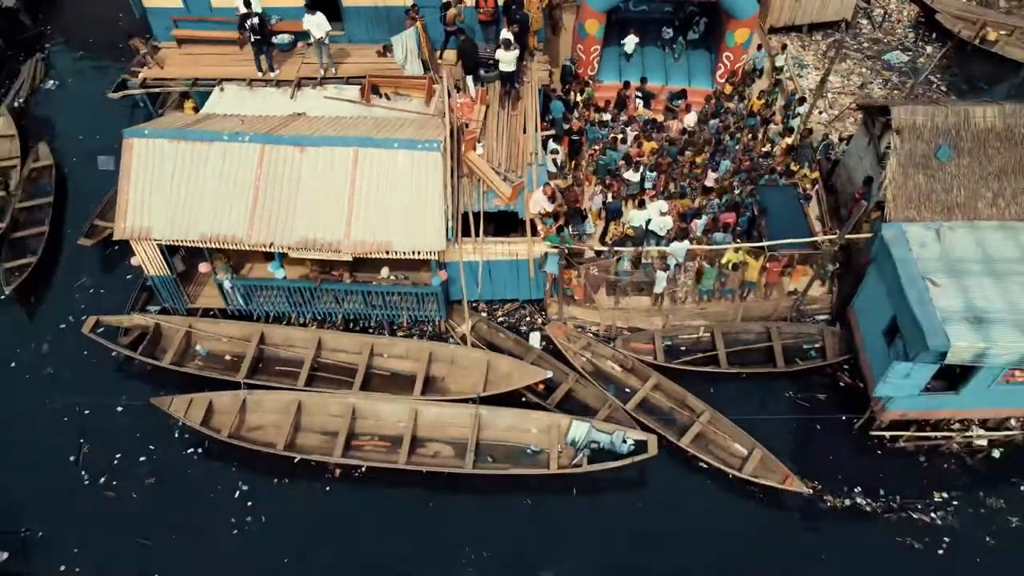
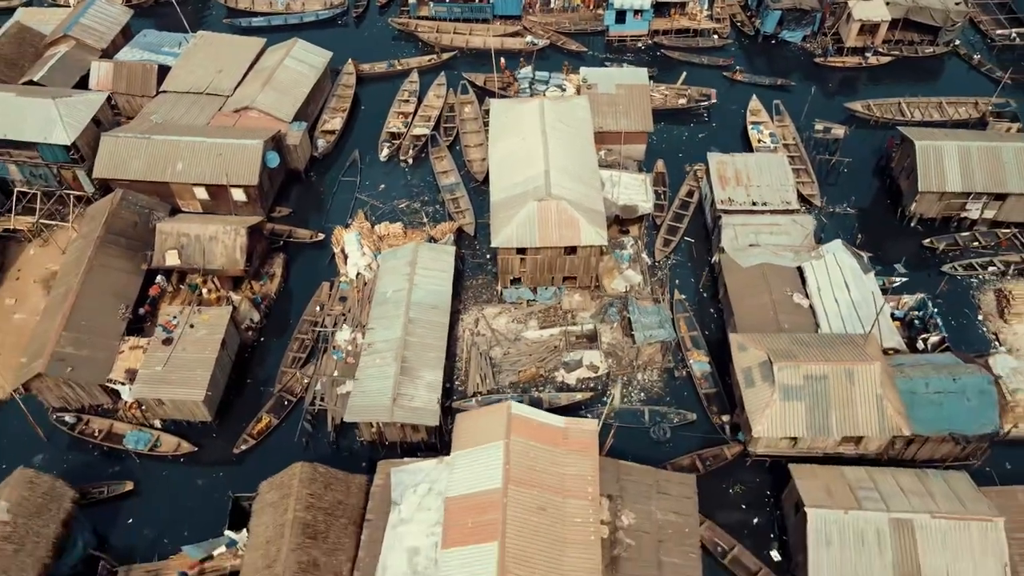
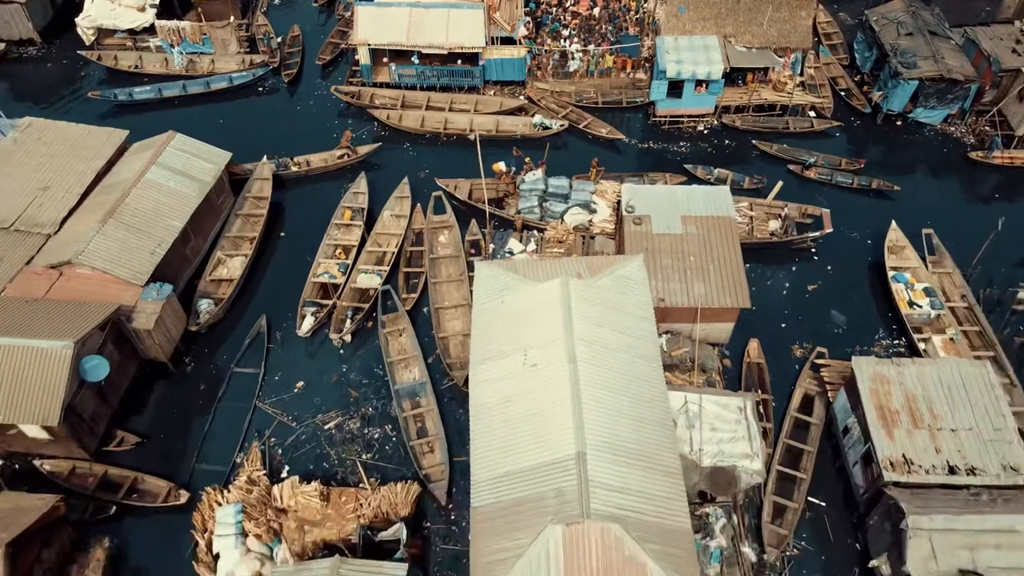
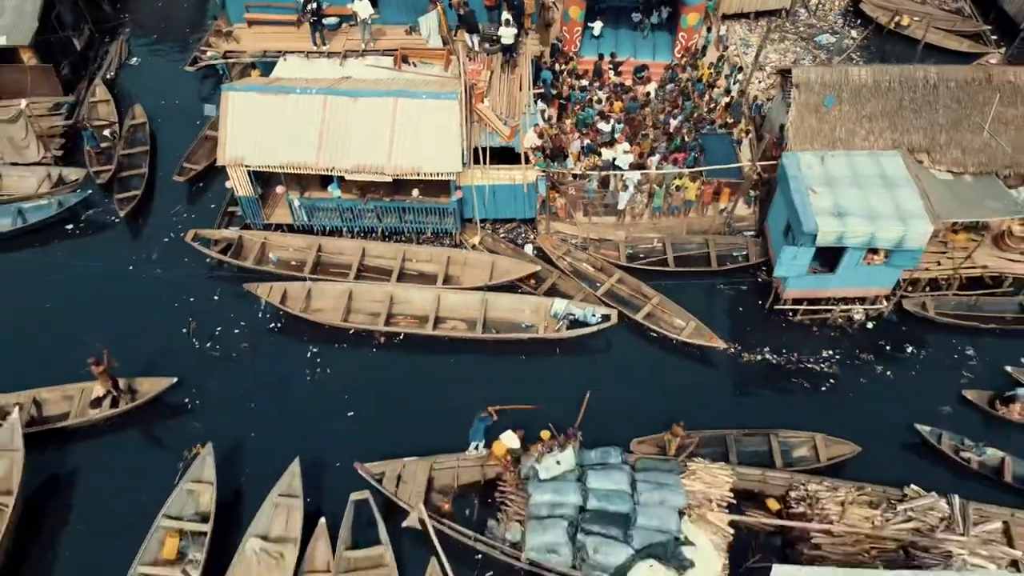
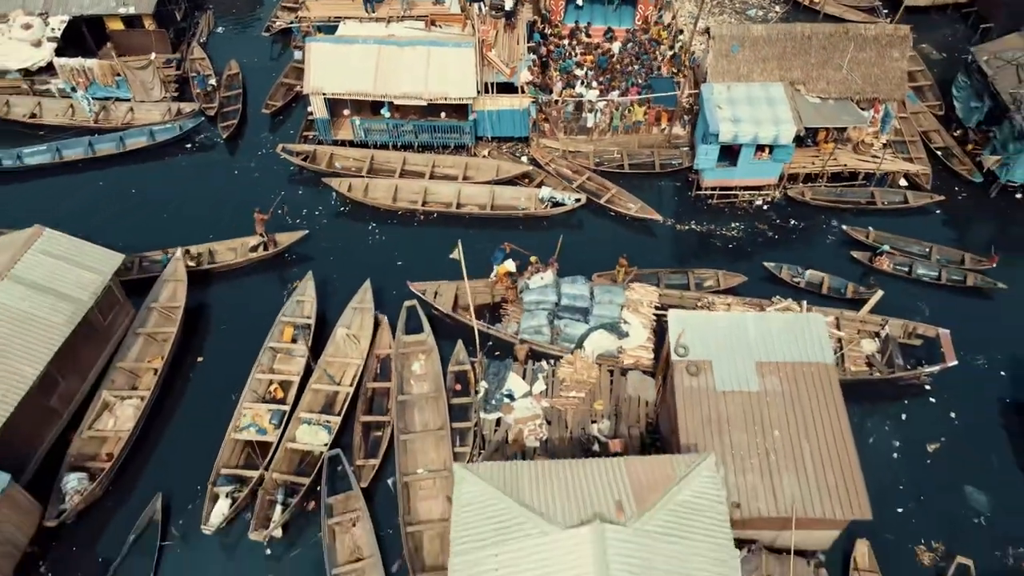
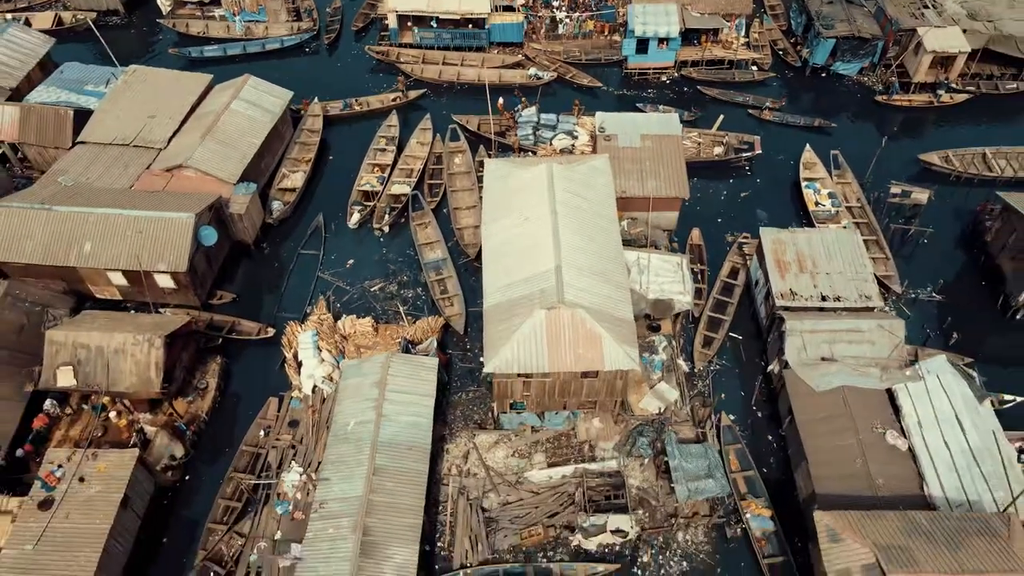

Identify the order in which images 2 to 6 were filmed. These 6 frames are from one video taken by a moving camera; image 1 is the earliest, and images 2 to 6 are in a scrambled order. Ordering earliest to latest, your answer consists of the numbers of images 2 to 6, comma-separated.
4, 5, 3, 6, 2
